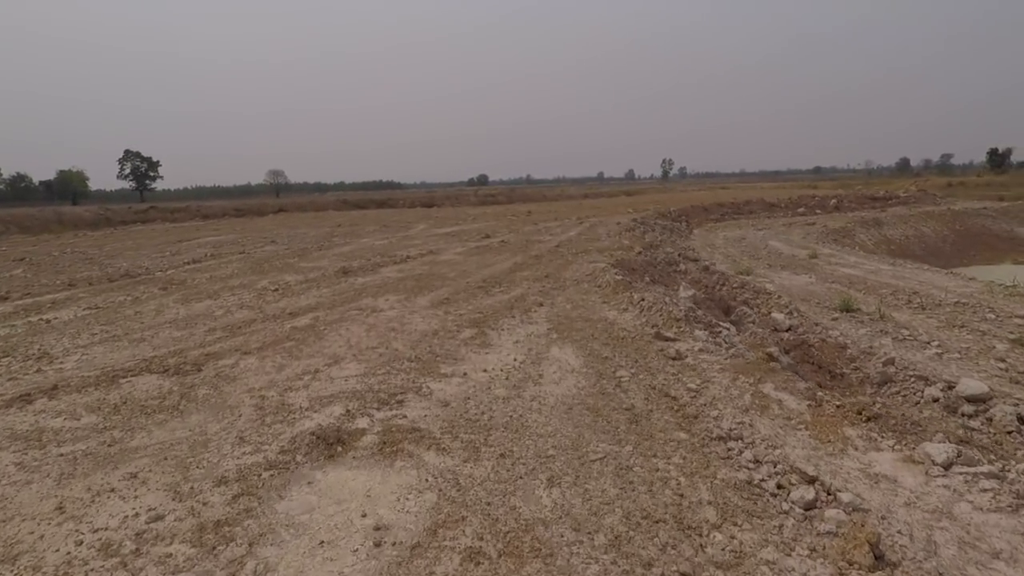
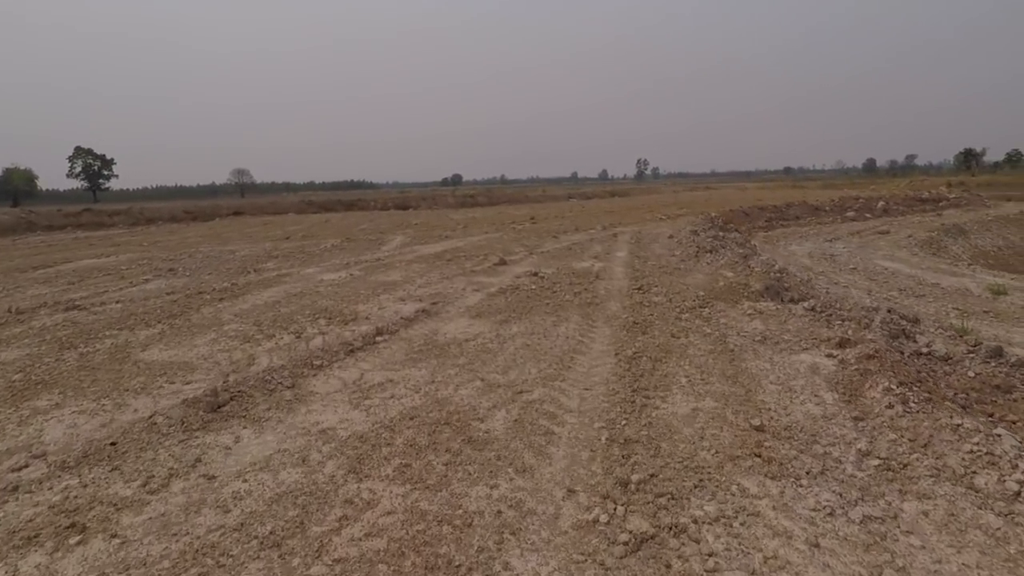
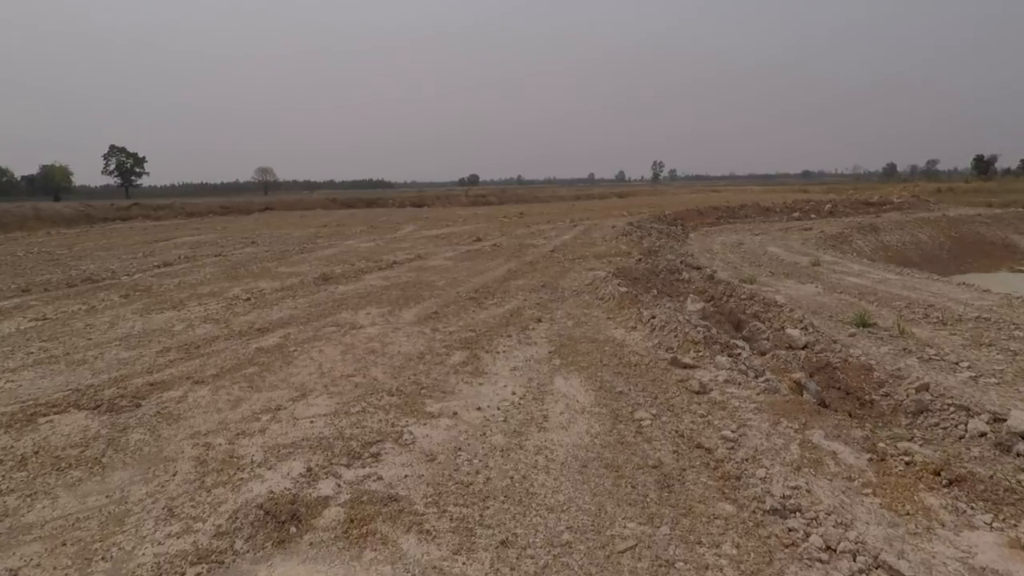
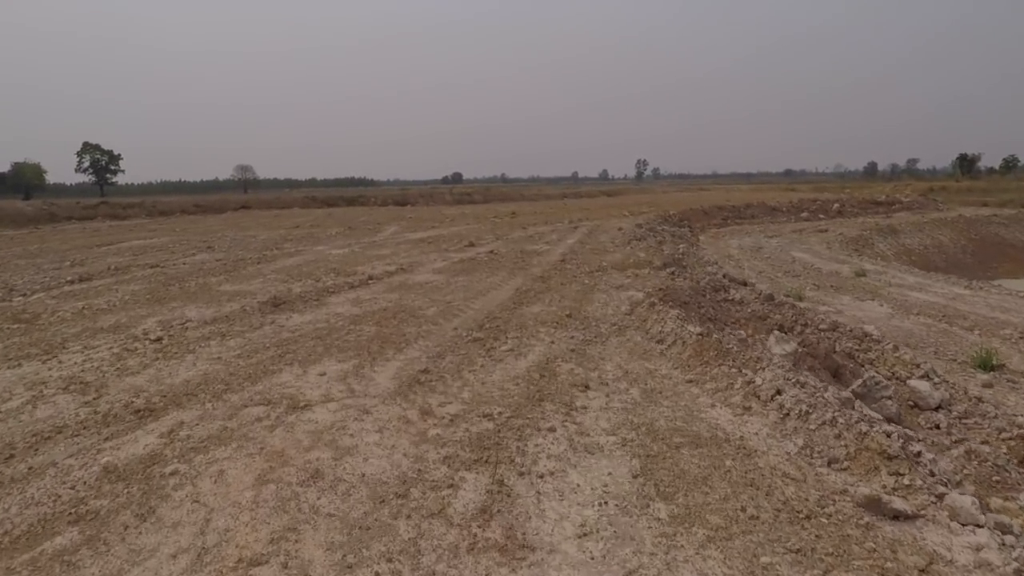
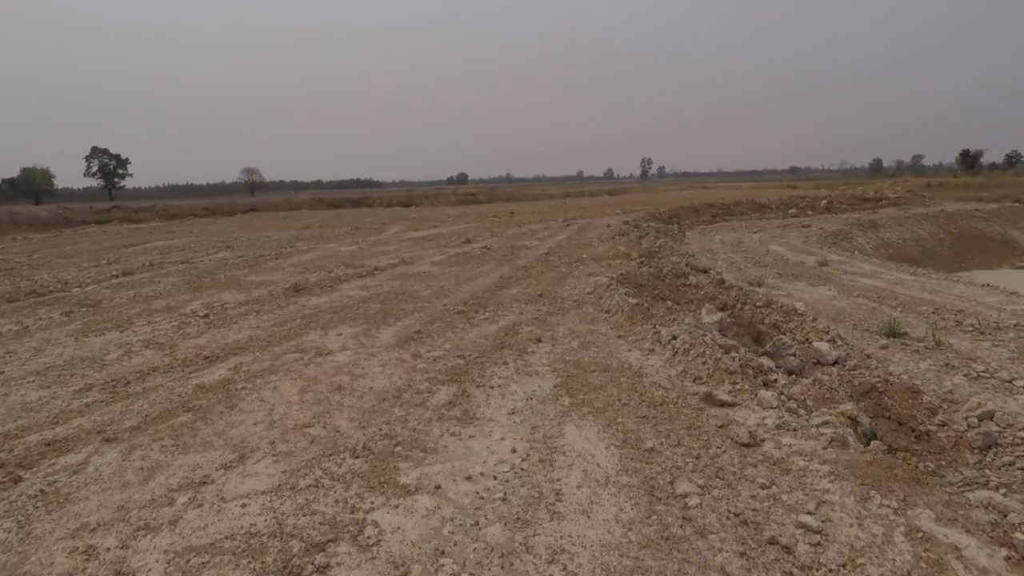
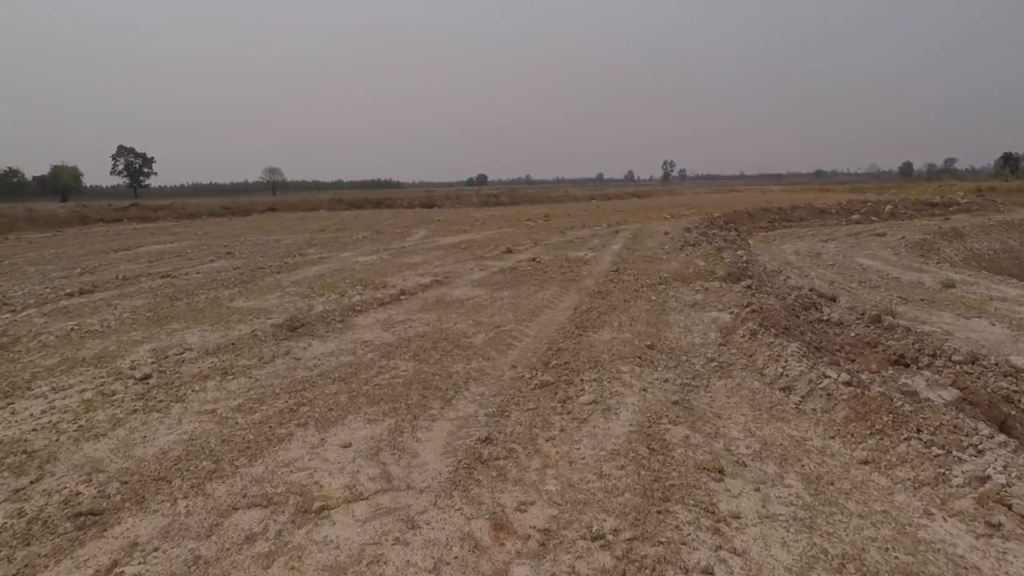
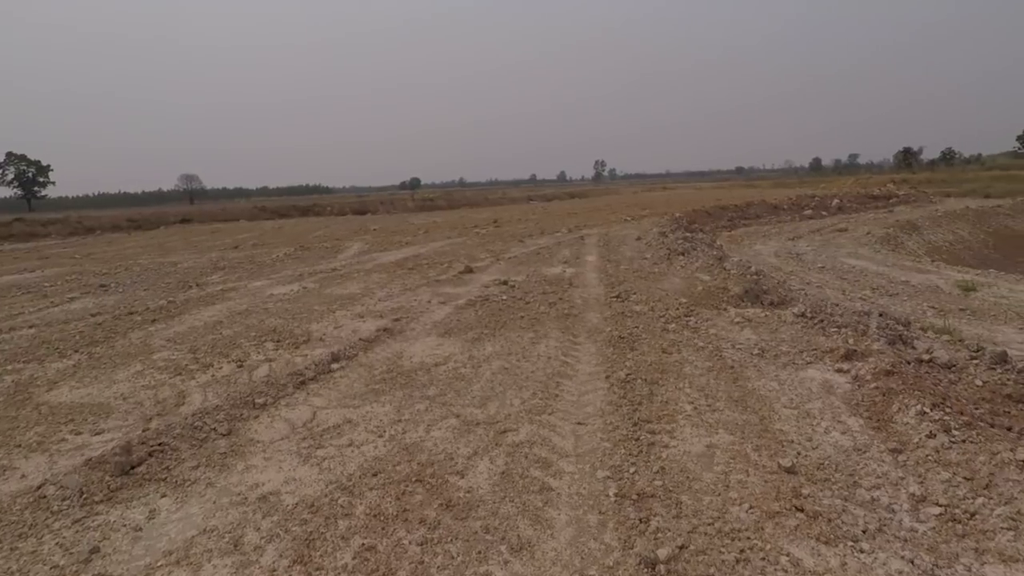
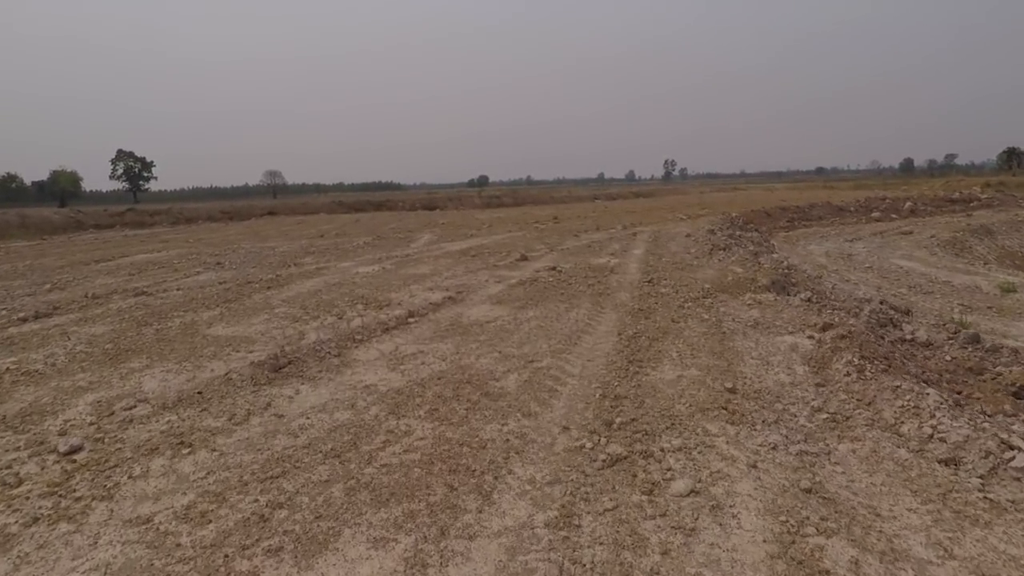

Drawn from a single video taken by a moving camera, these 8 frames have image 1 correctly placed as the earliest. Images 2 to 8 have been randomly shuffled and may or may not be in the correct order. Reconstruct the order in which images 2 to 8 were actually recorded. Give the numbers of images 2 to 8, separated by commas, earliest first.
3, 5, 4, 6, 8, 2, 7
